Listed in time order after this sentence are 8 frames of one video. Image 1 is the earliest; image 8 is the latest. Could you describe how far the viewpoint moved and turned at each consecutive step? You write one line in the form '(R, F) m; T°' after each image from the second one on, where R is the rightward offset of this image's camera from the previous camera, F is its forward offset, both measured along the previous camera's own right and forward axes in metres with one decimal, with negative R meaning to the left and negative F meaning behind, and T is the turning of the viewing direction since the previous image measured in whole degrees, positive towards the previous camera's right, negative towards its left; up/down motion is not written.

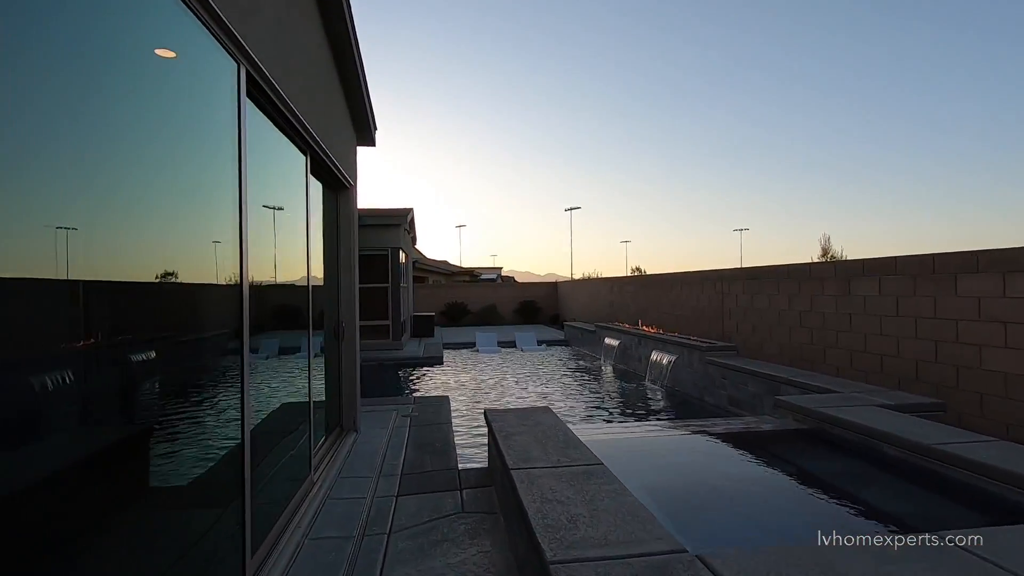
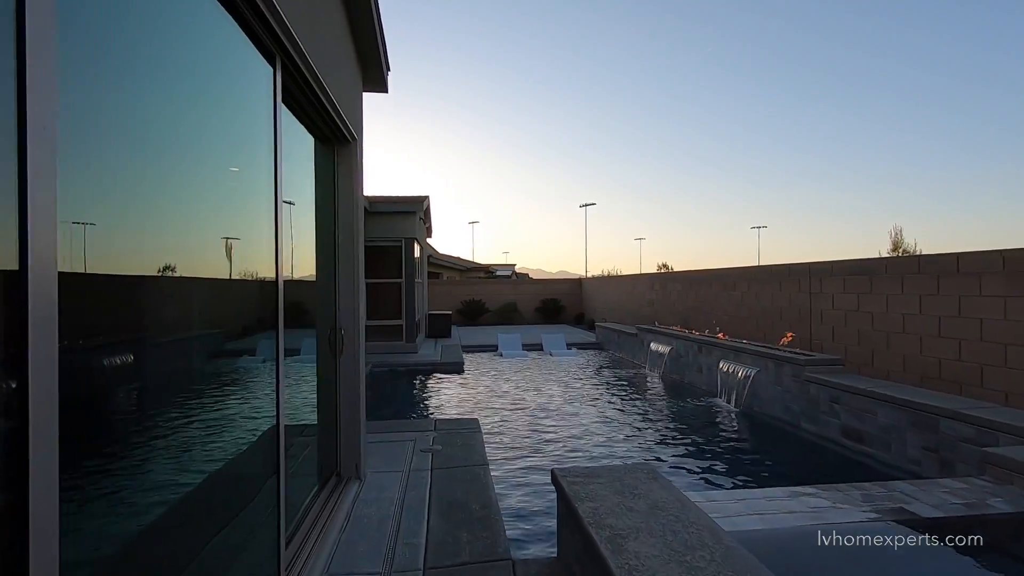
(-0.4, +1.5) m; -1°
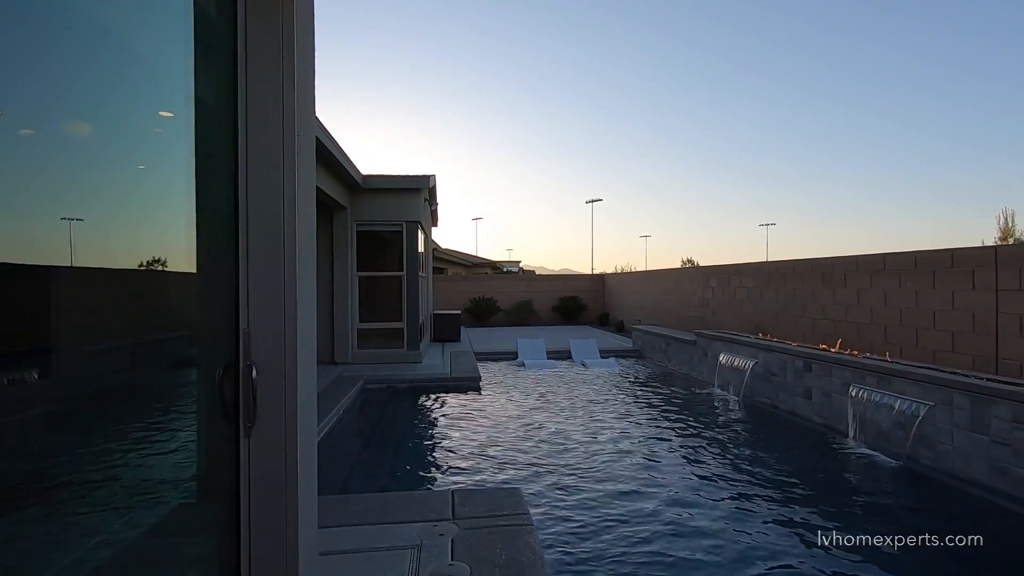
(-0.4, +2.2) m; 0°
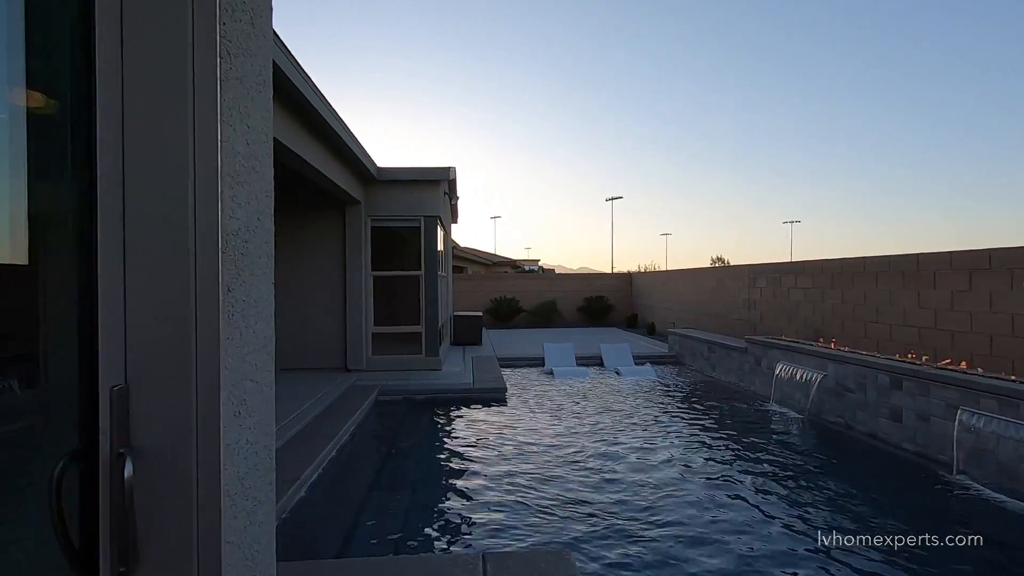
(-0.2, +0.8) m; -2°
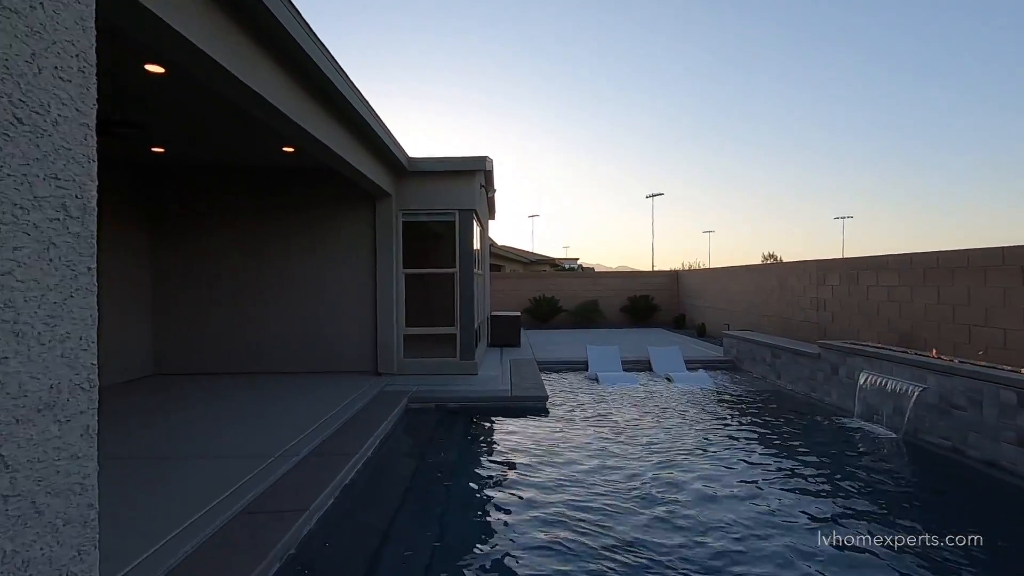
(0.0, +0.7) m; -4°
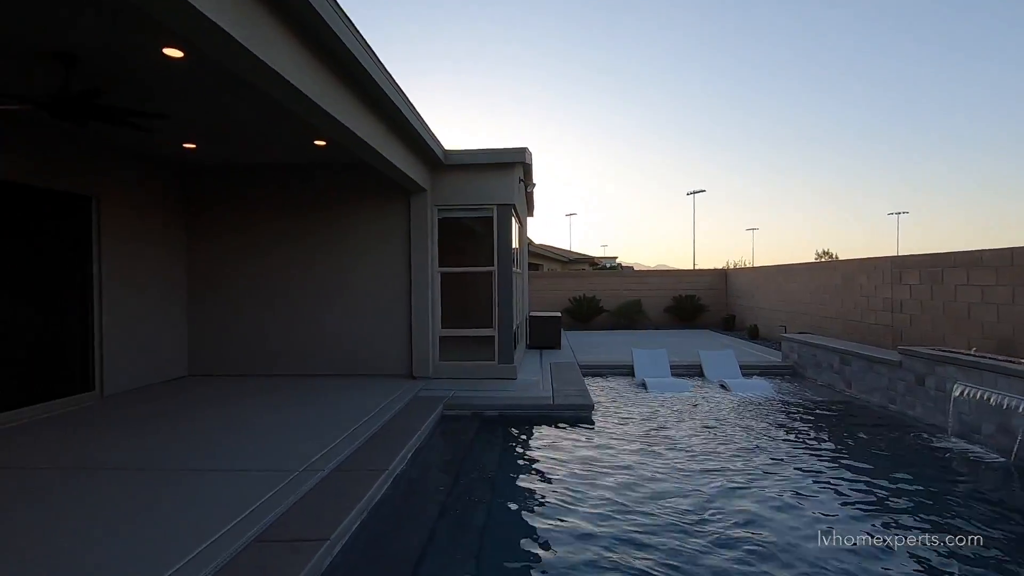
(-0.1, +0.5) m; -4°
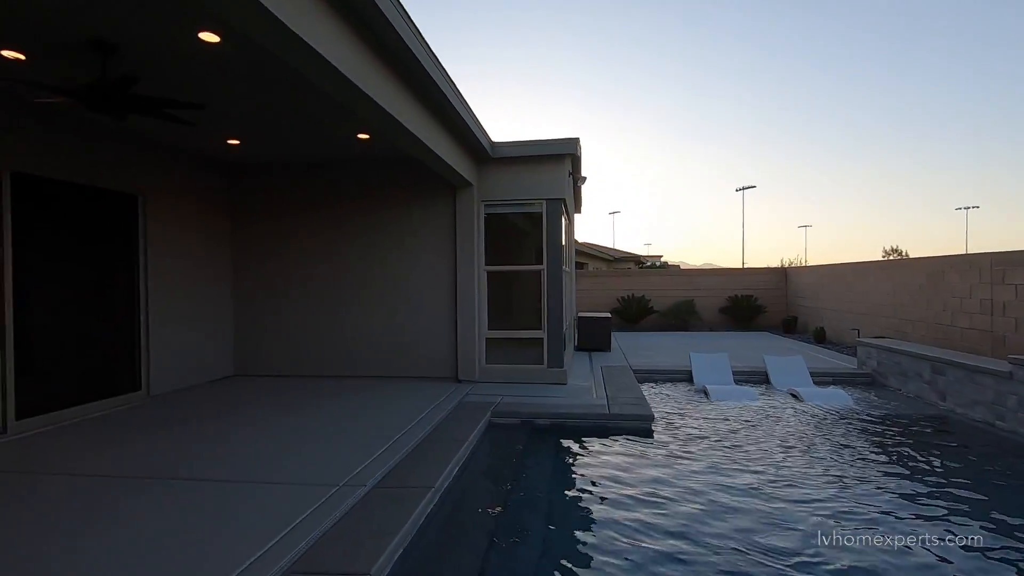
(-0.1, +0.4) m; -4°
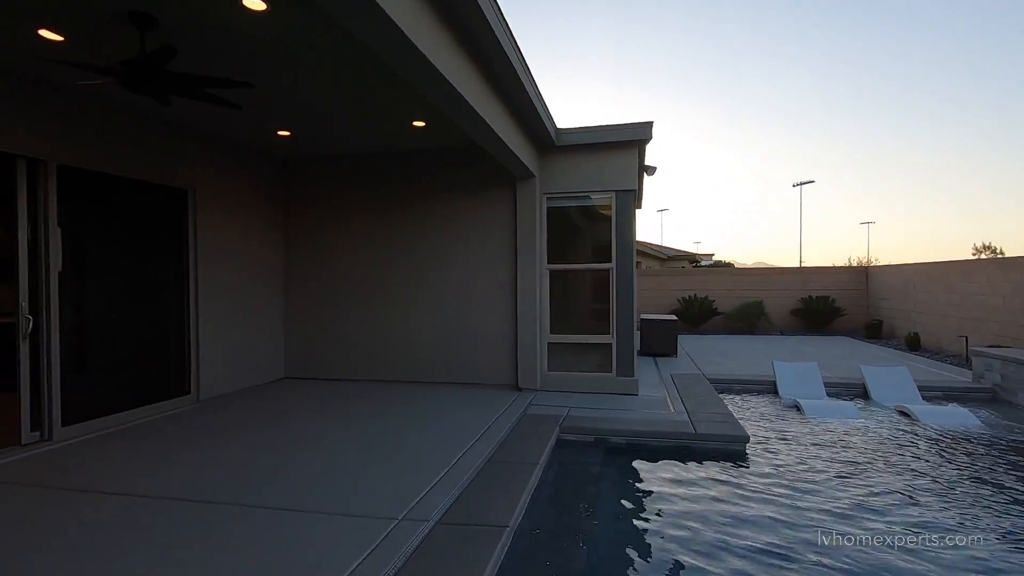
(-0.3, +0.6) m; -5°
